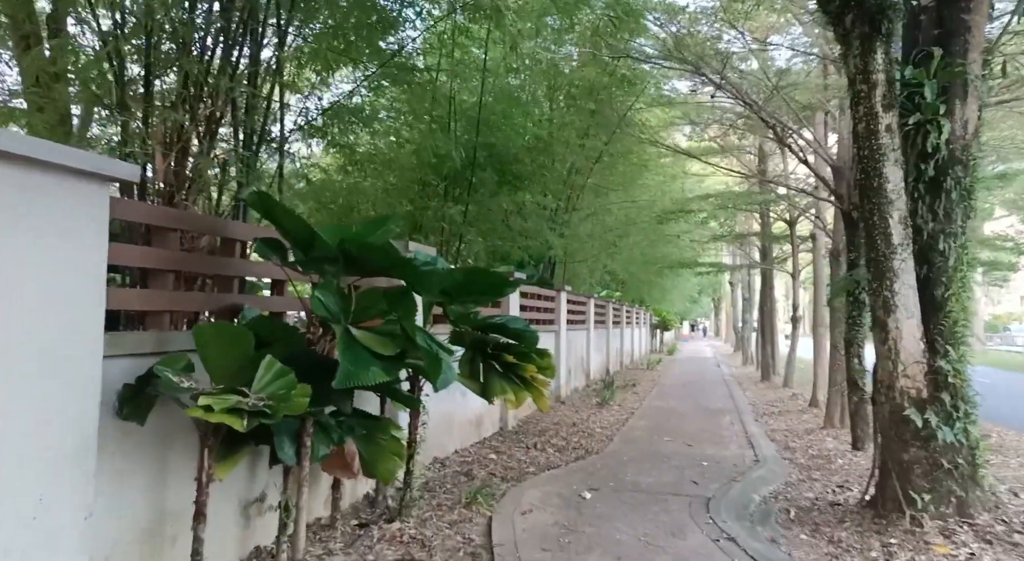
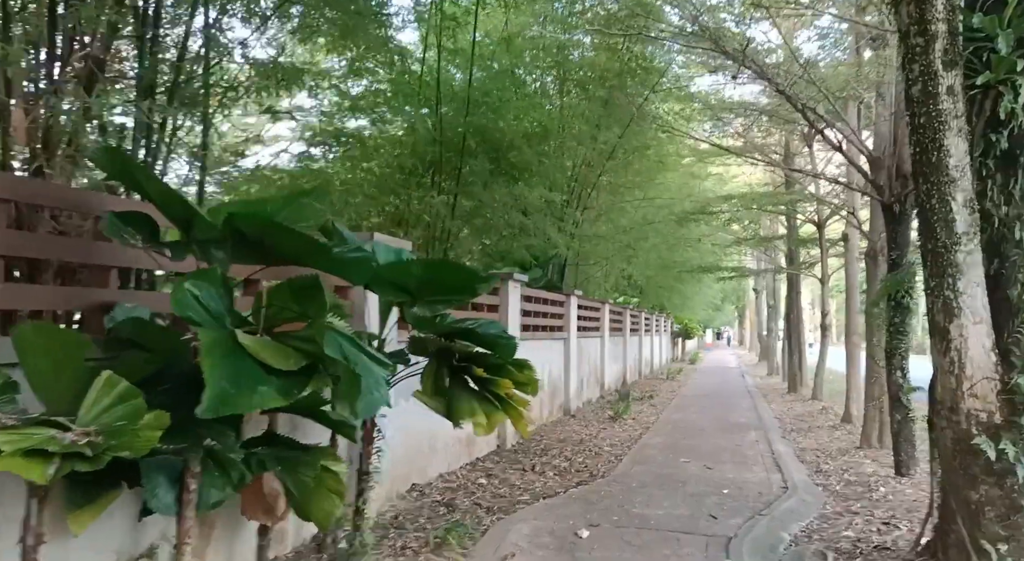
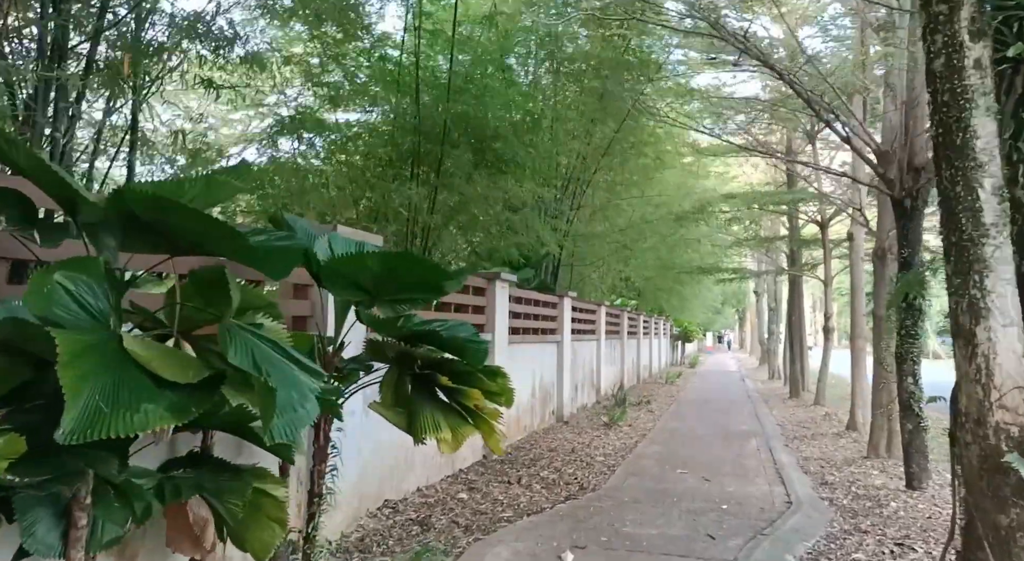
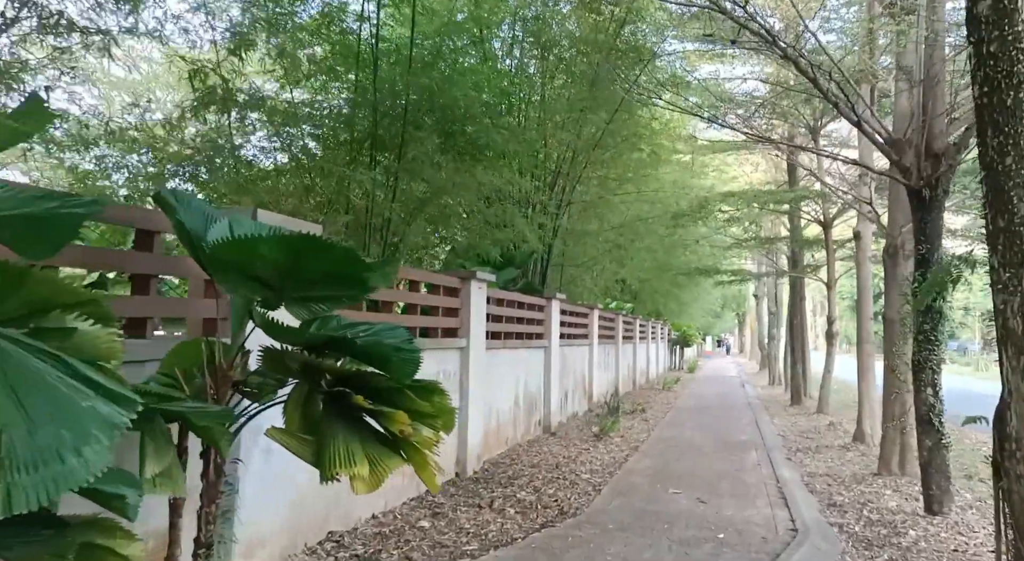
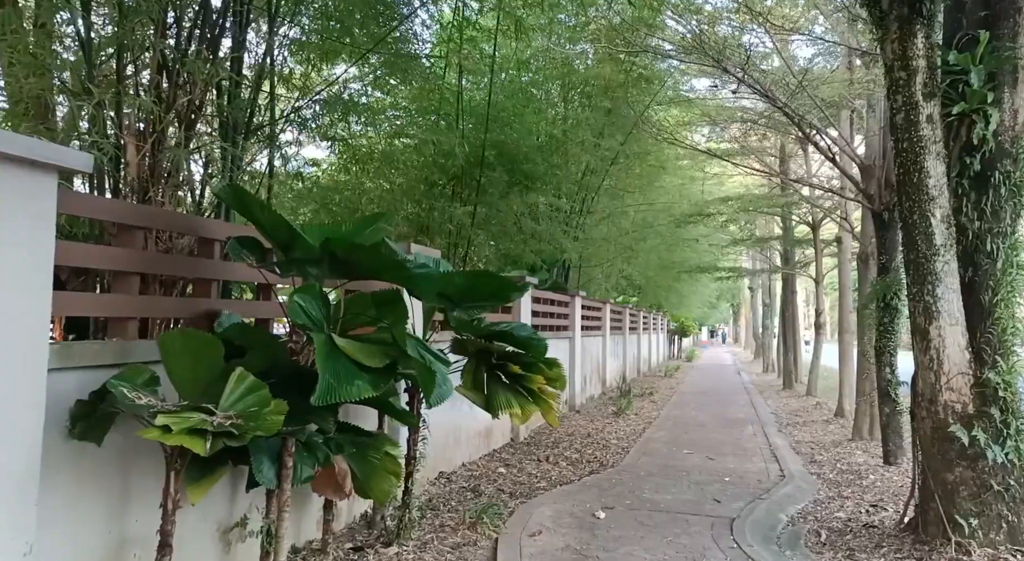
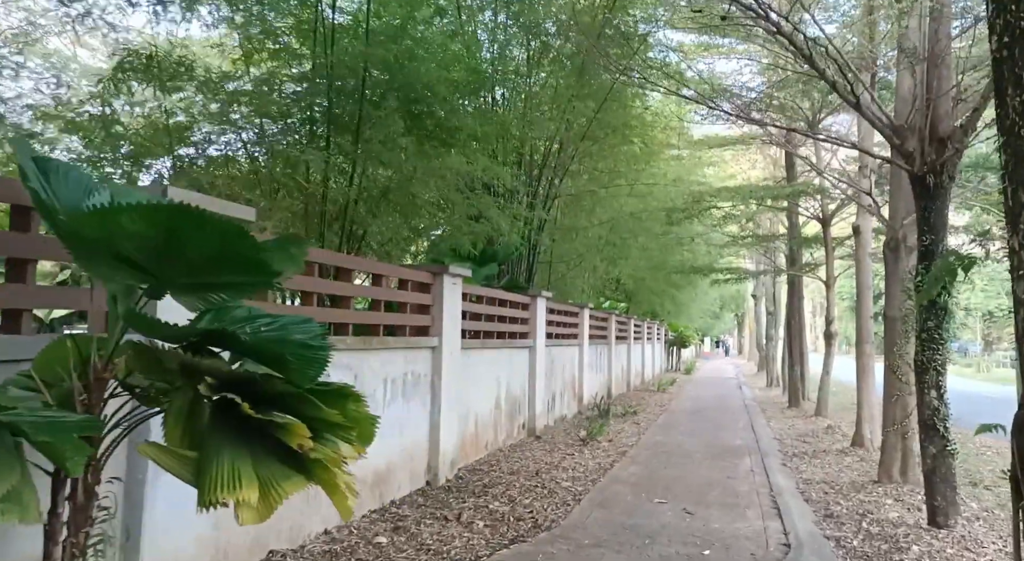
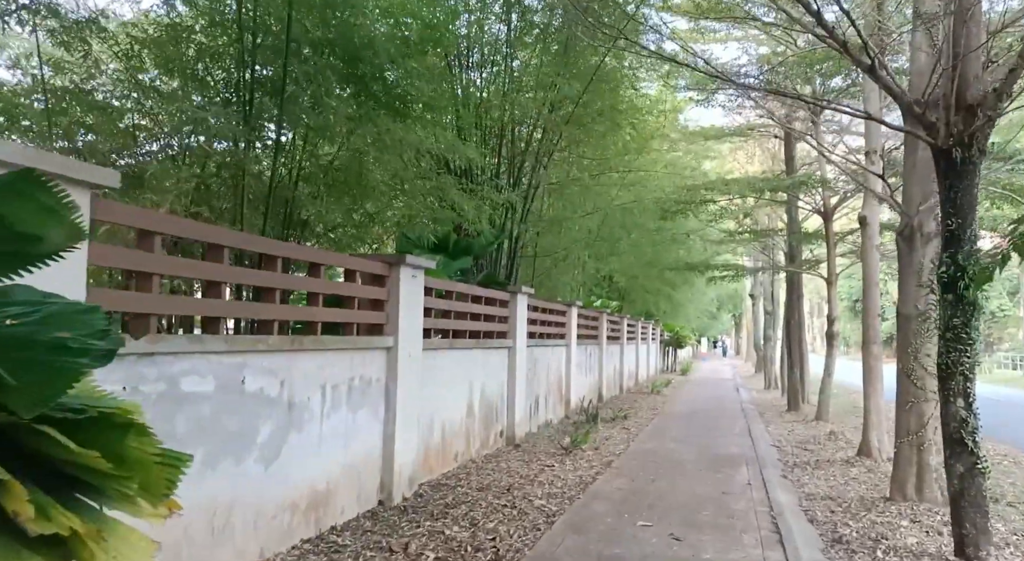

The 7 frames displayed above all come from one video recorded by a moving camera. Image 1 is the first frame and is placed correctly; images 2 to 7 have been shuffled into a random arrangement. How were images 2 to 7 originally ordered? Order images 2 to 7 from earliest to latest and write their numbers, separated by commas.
5, 2, 3, 4, 6, 7
